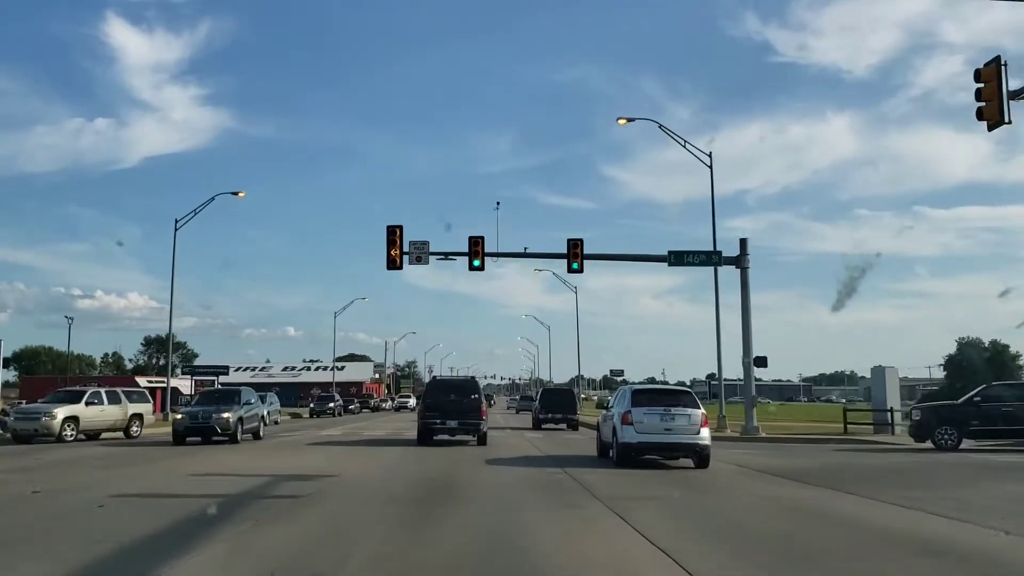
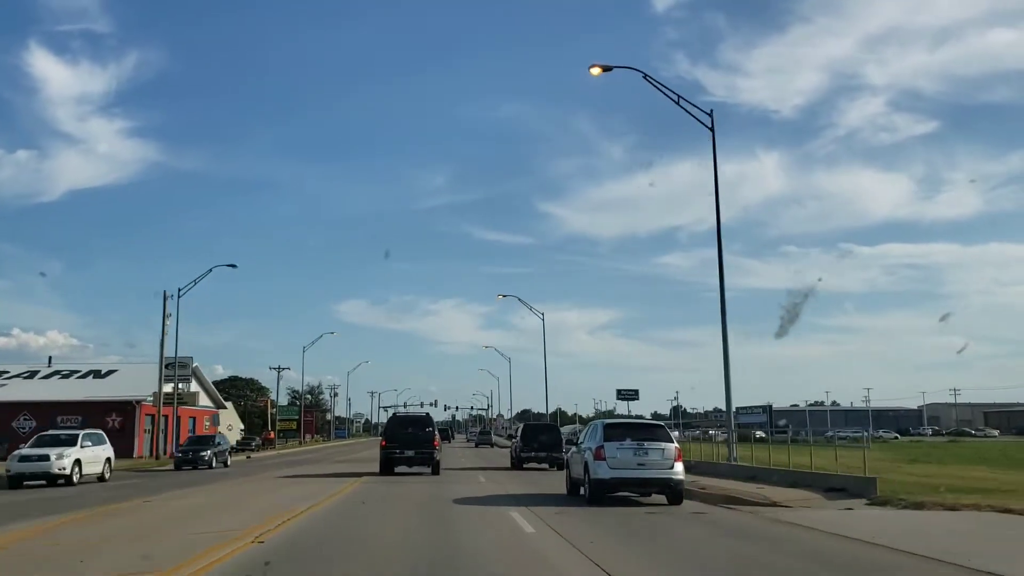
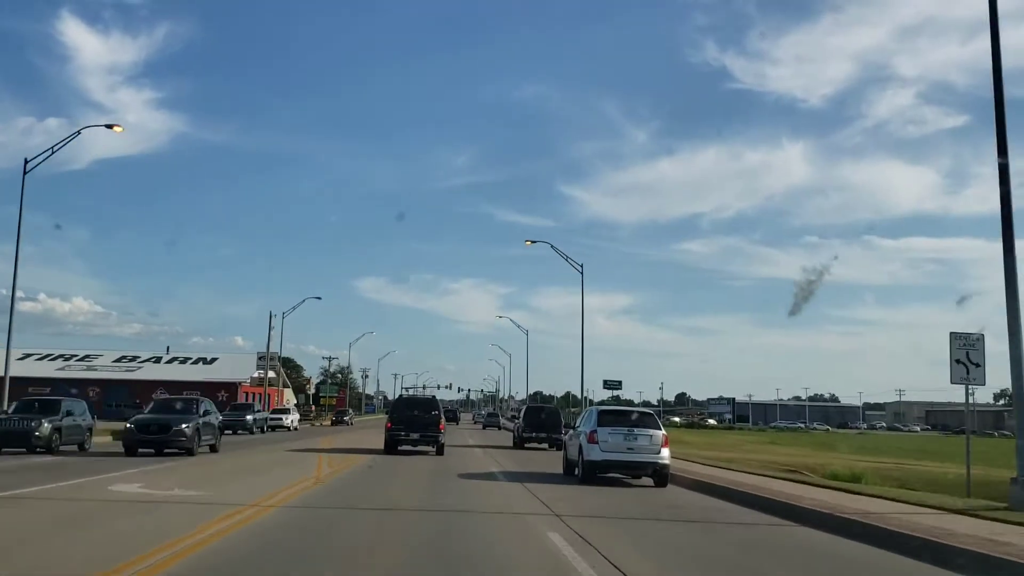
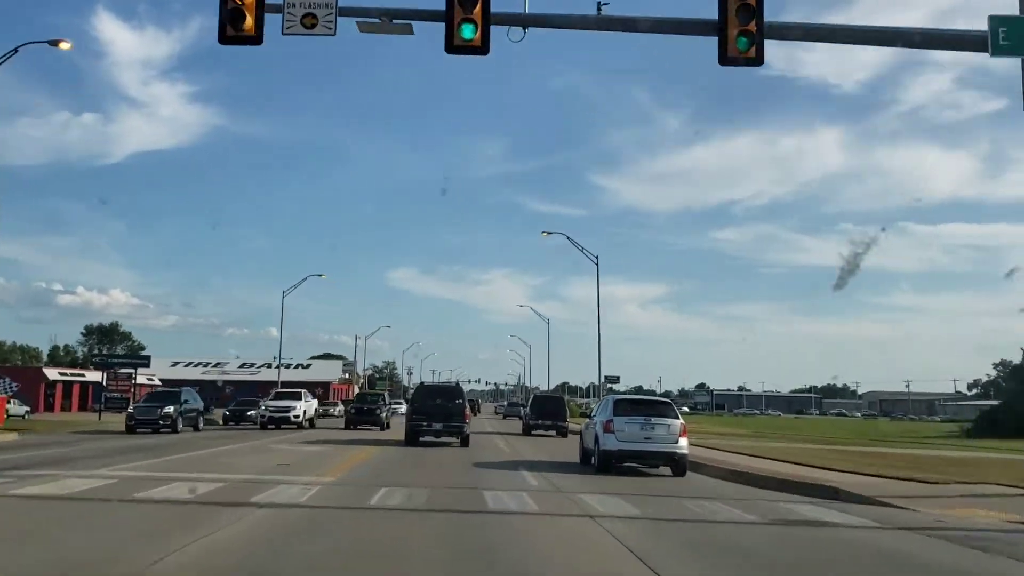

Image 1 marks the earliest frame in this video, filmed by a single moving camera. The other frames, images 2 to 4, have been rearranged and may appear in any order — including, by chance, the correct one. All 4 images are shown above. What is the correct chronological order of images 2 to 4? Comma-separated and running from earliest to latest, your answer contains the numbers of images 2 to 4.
4, 3, 2
